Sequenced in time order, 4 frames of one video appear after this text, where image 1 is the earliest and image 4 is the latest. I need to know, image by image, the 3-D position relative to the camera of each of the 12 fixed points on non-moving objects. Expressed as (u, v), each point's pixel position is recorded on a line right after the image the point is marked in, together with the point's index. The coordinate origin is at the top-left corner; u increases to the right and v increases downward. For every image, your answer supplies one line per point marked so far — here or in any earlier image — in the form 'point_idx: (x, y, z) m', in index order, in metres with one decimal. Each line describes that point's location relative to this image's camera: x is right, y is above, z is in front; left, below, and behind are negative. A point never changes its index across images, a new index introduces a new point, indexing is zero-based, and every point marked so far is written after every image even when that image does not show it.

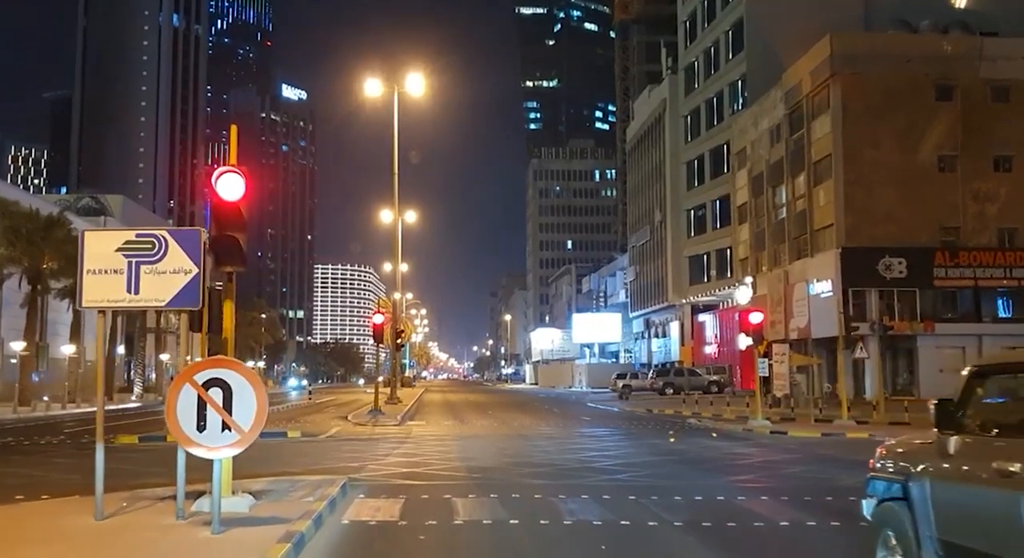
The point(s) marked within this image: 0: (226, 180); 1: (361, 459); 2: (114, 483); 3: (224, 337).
0: (-3.2, +1.1, +10.7) m
1: (-3.2, -3.8, +19.5) m
2: (-6.3, -3.2, +14.8) m
3: (-3.5, -0.7, +11.3) m
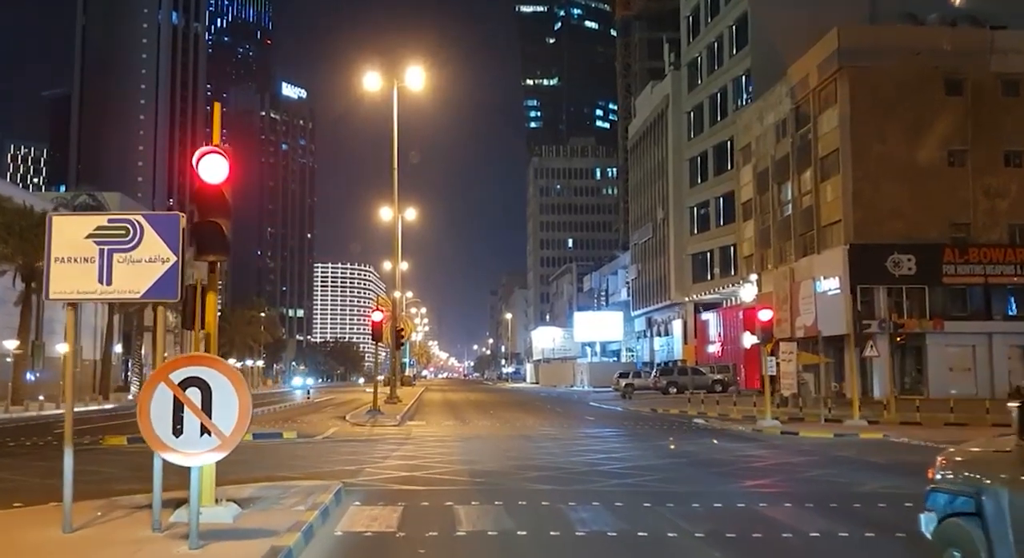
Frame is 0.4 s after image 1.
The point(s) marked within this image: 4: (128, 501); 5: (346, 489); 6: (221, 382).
0: (-3.2, +1.2, +9.8) m
1: (-3.1, -3.6, +18.7) m
2: (-6.2, -3.1, +13.9) m
3: (-3.4, -0.6, +10.4) m
4: (-4.5, -2.6, +11.1) m
5: (-2.5, -3.1, +13.9) m
6: (-2.6, -0.9, +8.4) m
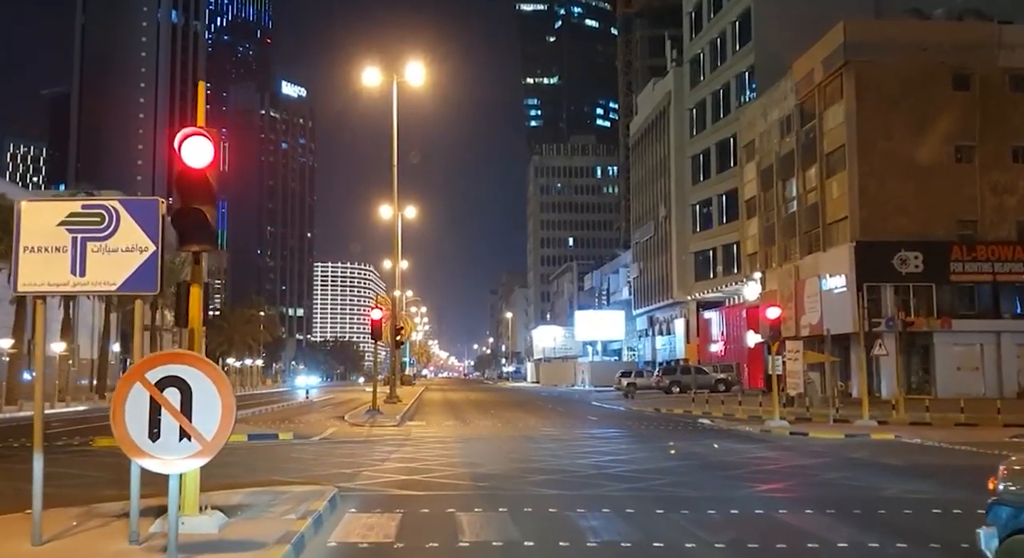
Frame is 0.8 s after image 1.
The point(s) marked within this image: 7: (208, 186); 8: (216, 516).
0: (-3.1, +1.3, +9.1) m
1: (-3.0, -3.5, +18.0) m
2: (-6.1, -3.0, +13.2) m
3: (-3.3, -0.5, +9.7) m
4: (-4.5, -2.5, +10.4) m
5: (-2.4, -3.0, +13.2) m
6: (-2.6, -0.8, +7.7) m
7: (-3.0, +0.9, +9.3) m
8: (-2.9, -2.4, +9.3) m
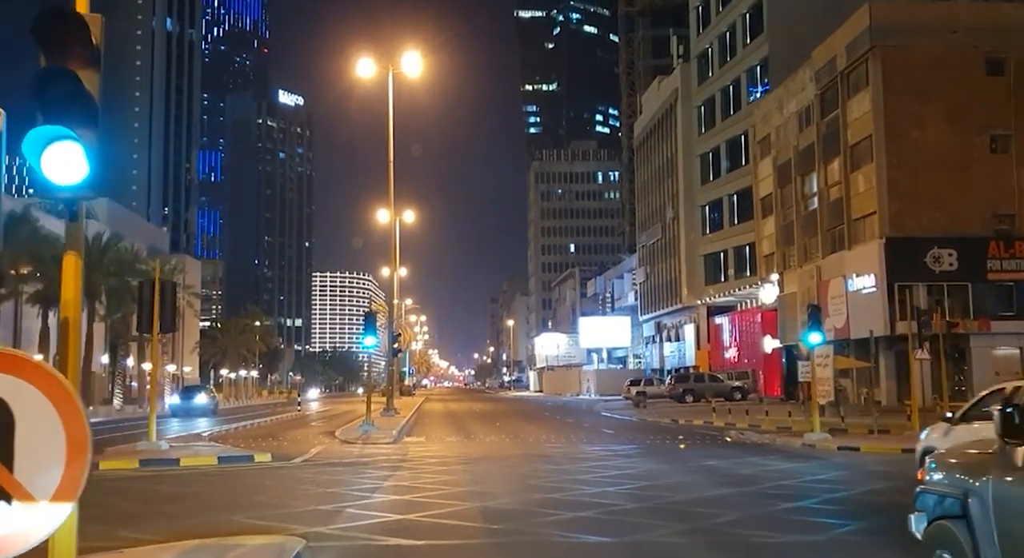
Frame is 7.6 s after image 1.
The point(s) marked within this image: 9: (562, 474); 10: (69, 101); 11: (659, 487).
0: (-2.8, +1.6, +5.9) m
1: (-2.7, -3.4, +14.7) m
2: (-5.8, -2.8, +9.9) m
3: (-3.0, -0.3, +6.5) m
4: (-4.2, -2.3, +7.1) m
5: (-2.1, -2.8, +9.9) m
6: (-2.3, -0.6, +4.5) m
7: (-2.7, +1.2, +6.1) m
8: (-2.7, -2.1, +6.1) m
9: (+1.0, -3.9, +18.8) m
10: (-2.8, +1.1, +6.0) m
11: (+2.6, -3.6, +16.5) m
